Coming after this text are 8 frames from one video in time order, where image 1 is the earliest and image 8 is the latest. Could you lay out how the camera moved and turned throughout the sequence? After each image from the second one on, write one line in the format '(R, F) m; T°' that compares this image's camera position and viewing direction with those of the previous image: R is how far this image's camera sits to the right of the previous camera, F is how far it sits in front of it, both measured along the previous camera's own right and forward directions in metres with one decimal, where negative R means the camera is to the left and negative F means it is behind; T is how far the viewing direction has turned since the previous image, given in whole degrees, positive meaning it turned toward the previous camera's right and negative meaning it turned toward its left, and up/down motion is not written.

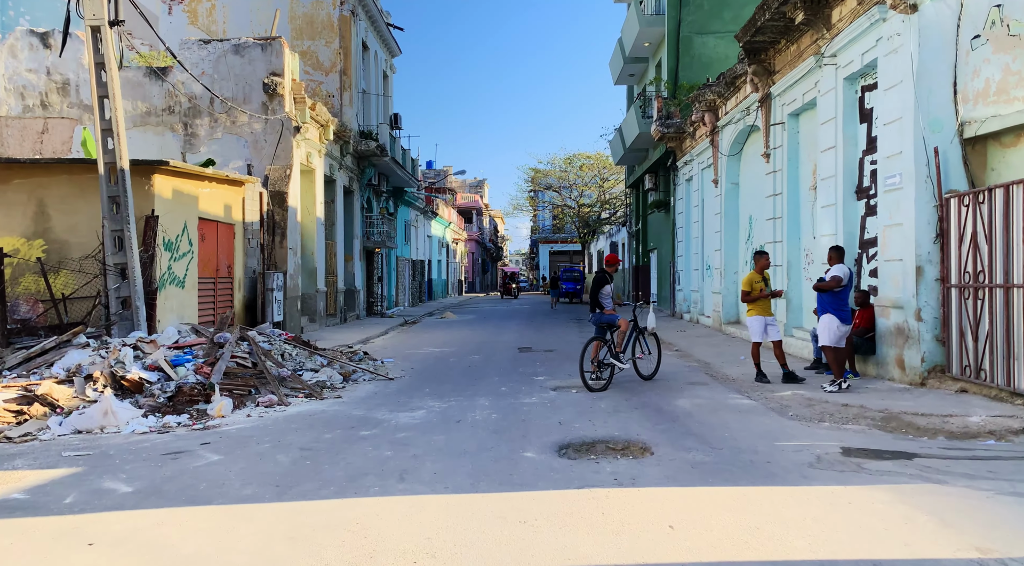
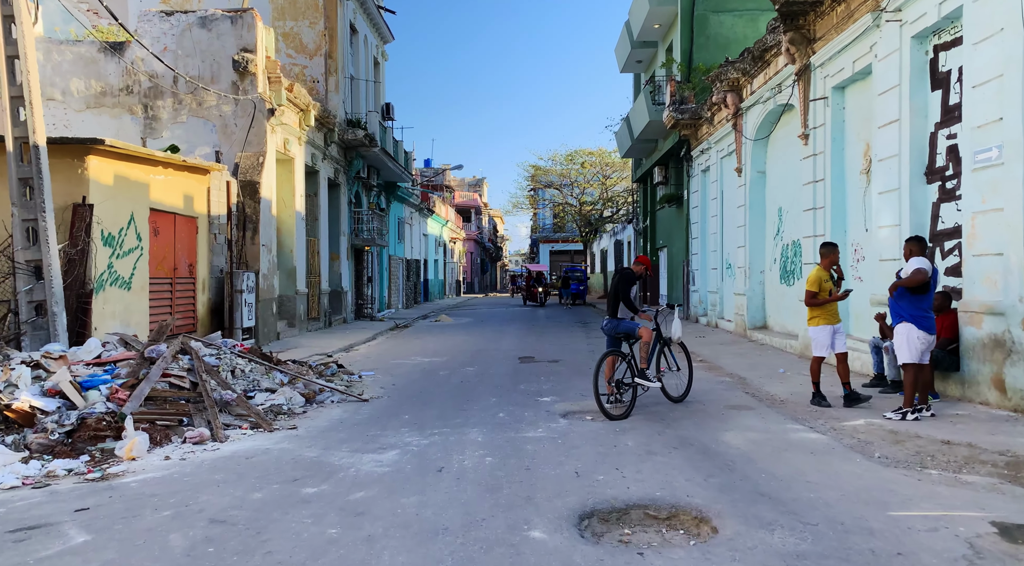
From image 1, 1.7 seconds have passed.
(0.0, +1.9) m; 0°
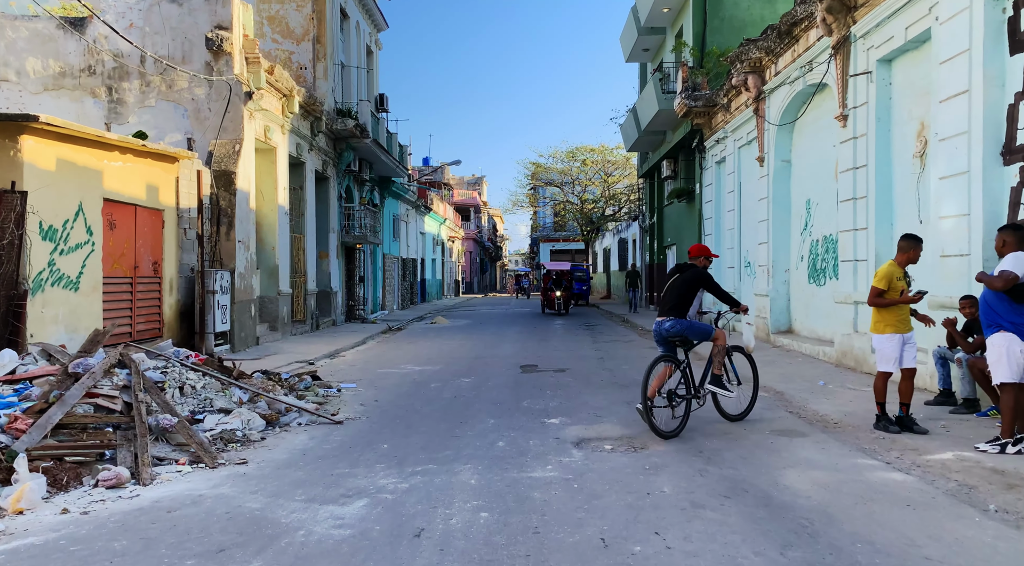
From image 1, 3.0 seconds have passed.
(0.0, +1.4) m; 0°
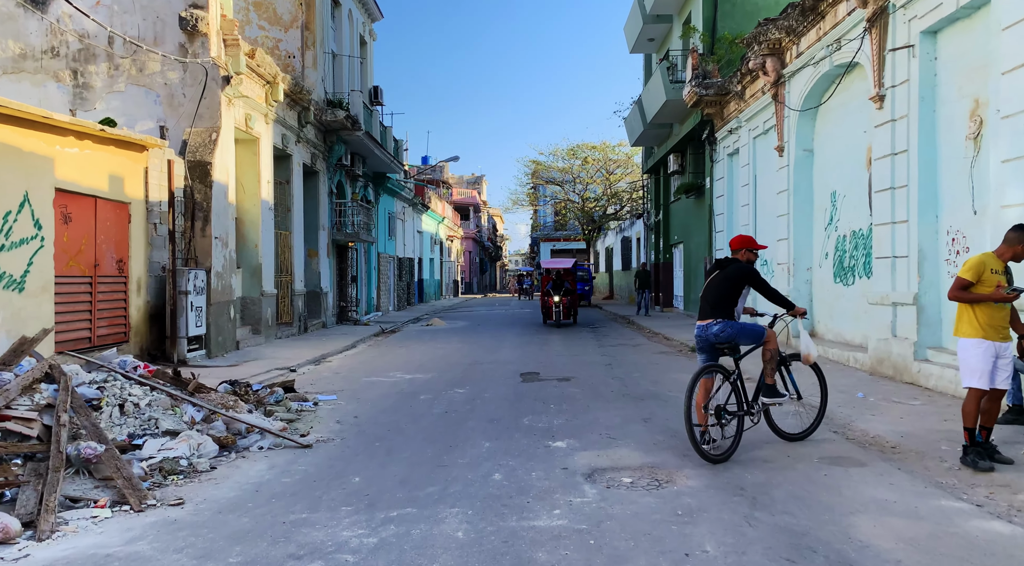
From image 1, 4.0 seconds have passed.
(0.0, +1.1) m; 0°
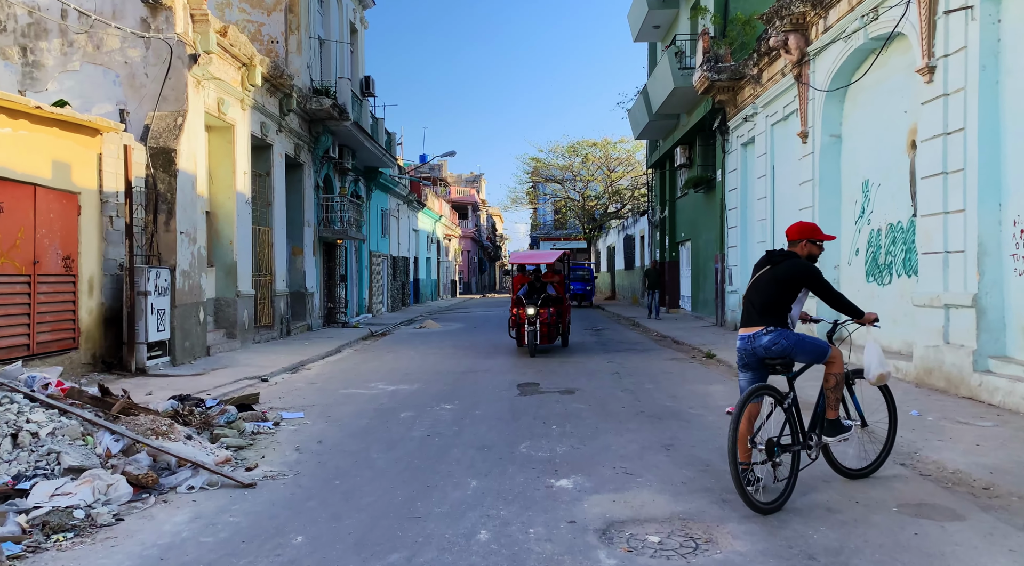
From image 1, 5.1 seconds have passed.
(0.0, +1.3) m; 0°
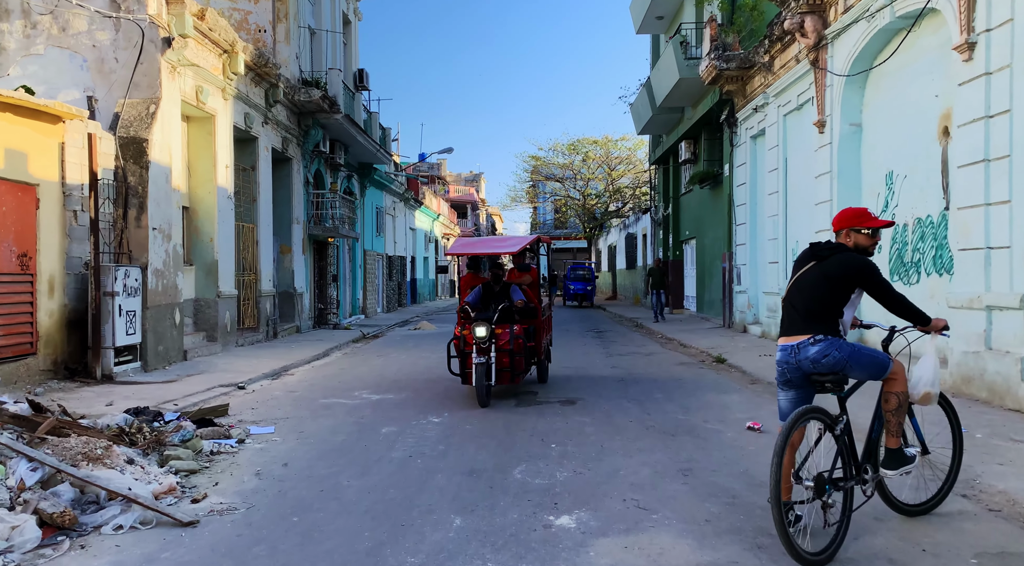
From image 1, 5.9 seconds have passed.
(0.0, +0.8) m; 0°
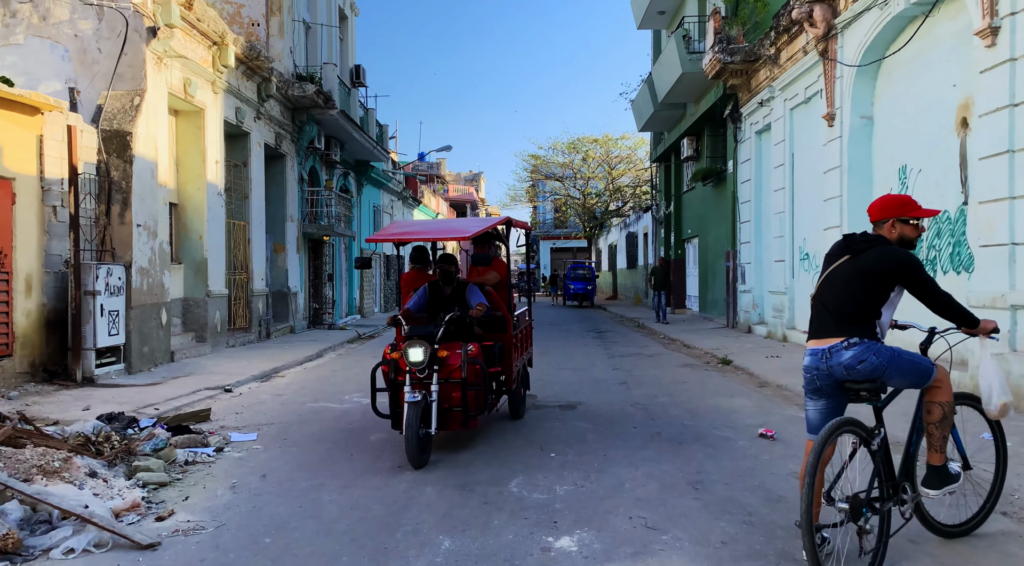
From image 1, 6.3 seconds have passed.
(0.0, +0.4) m; 0°
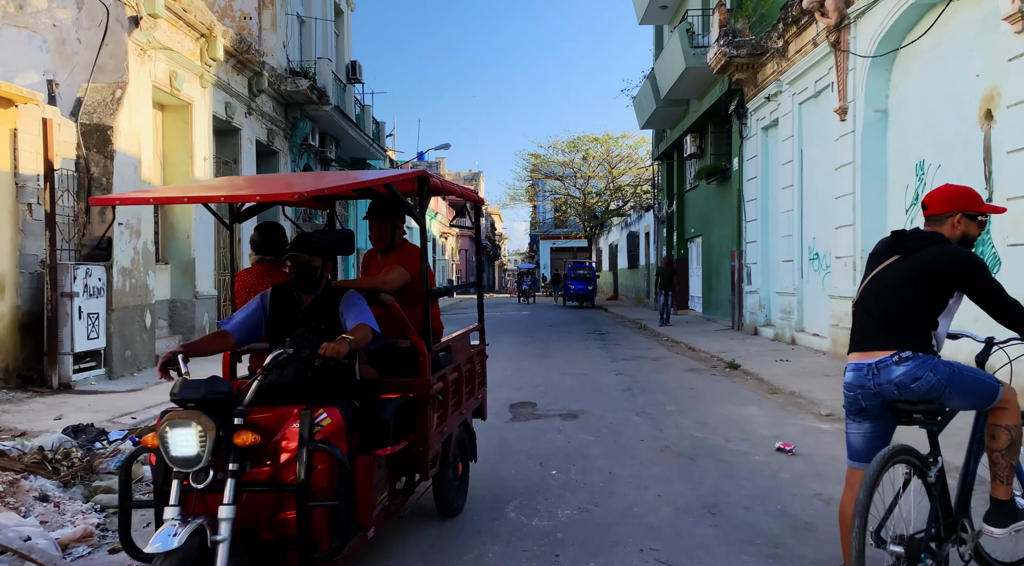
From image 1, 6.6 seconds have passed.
(0.0, +0.5) m; 0°
